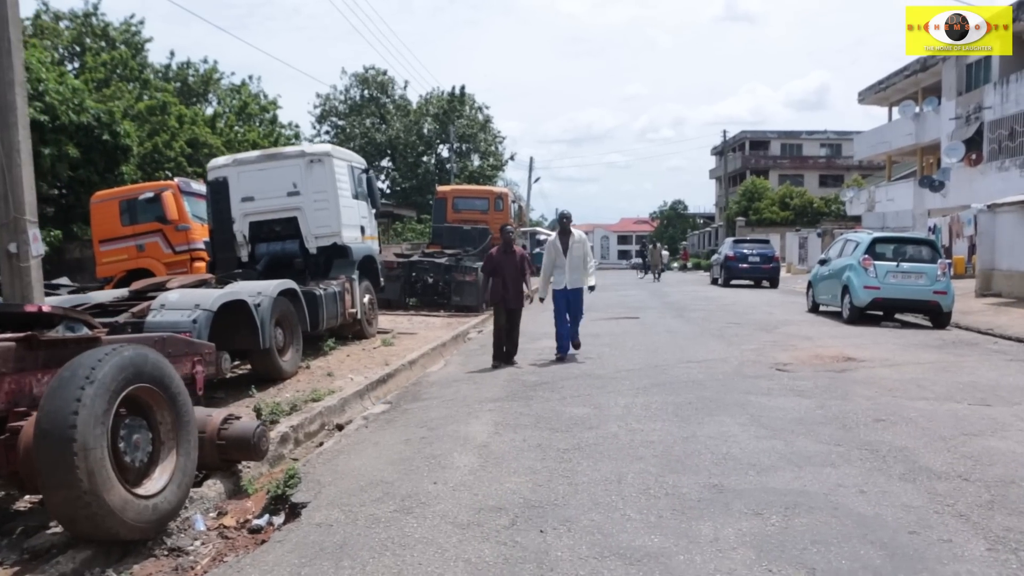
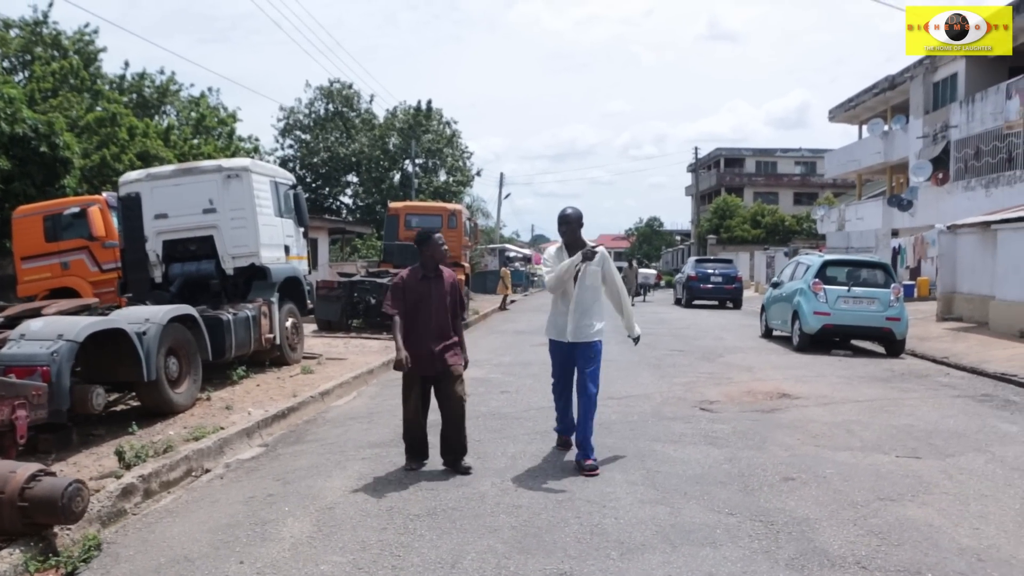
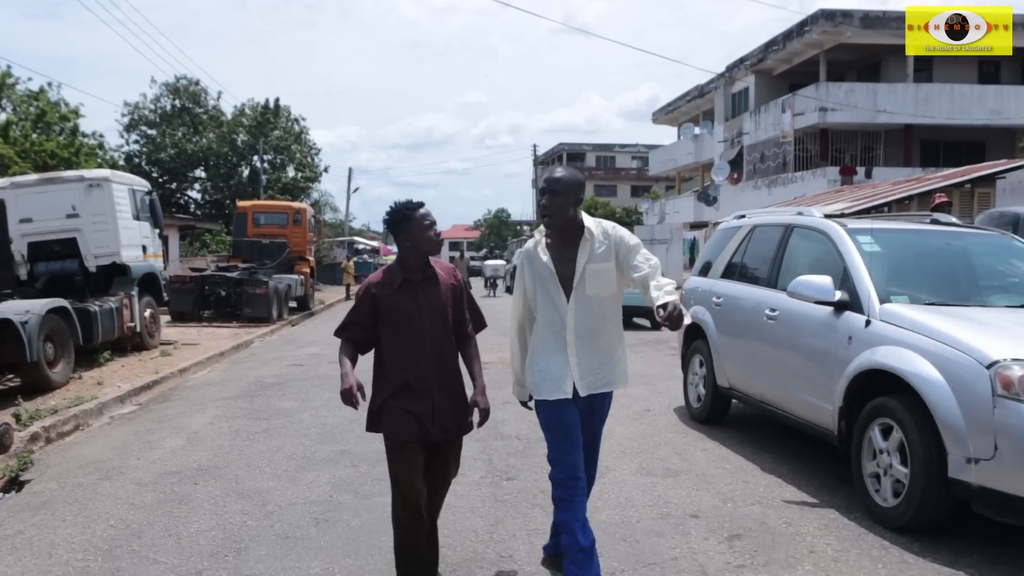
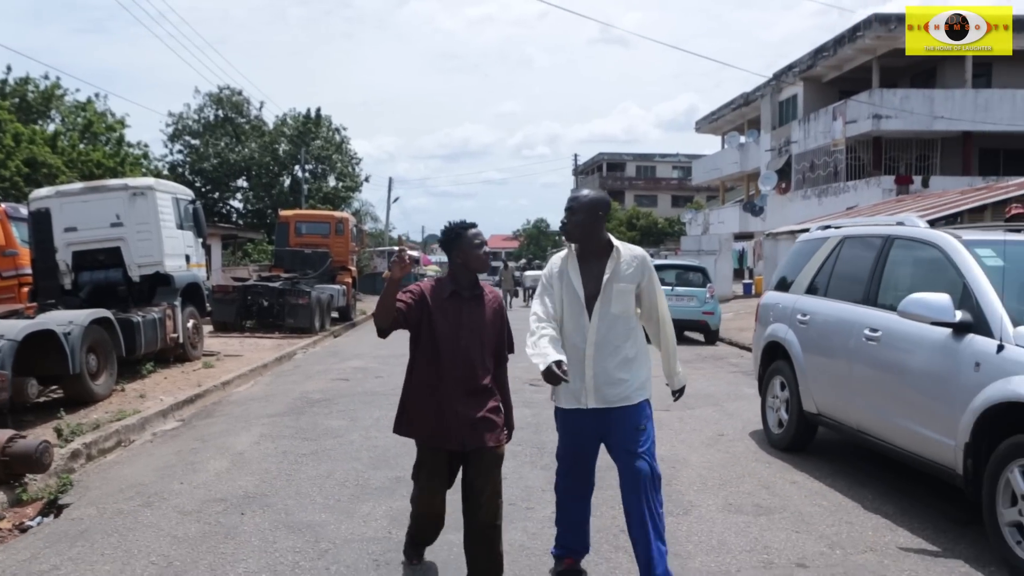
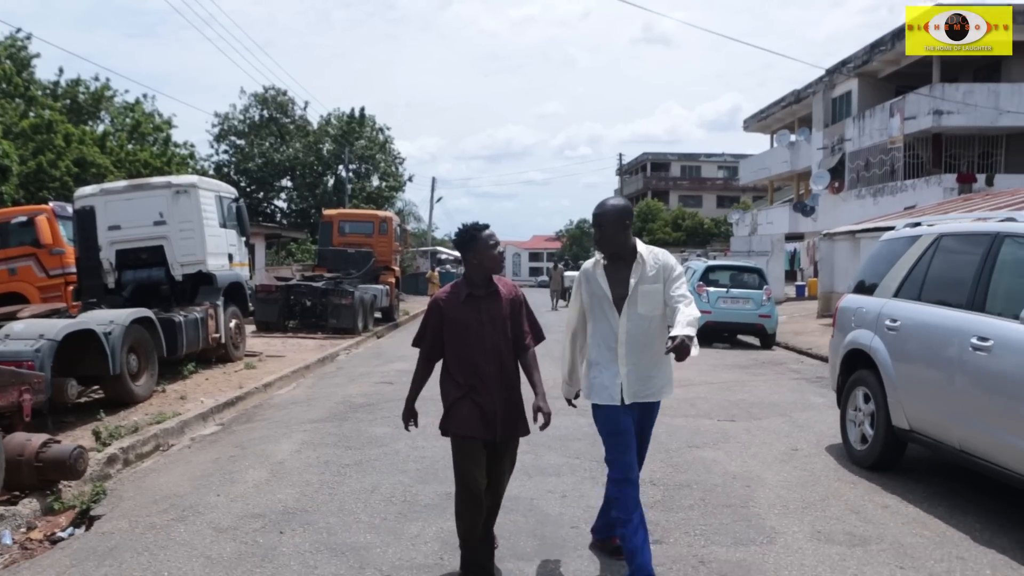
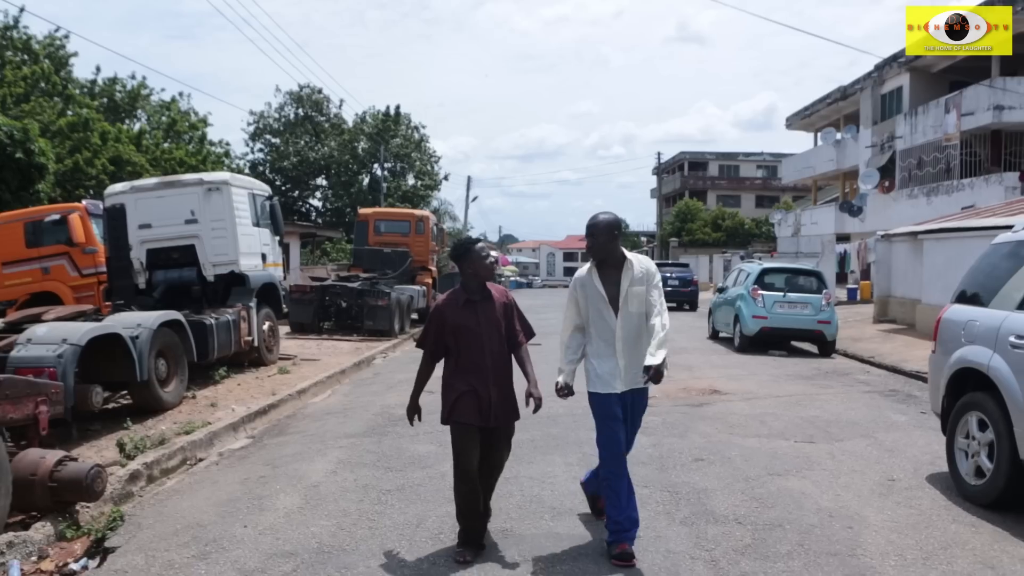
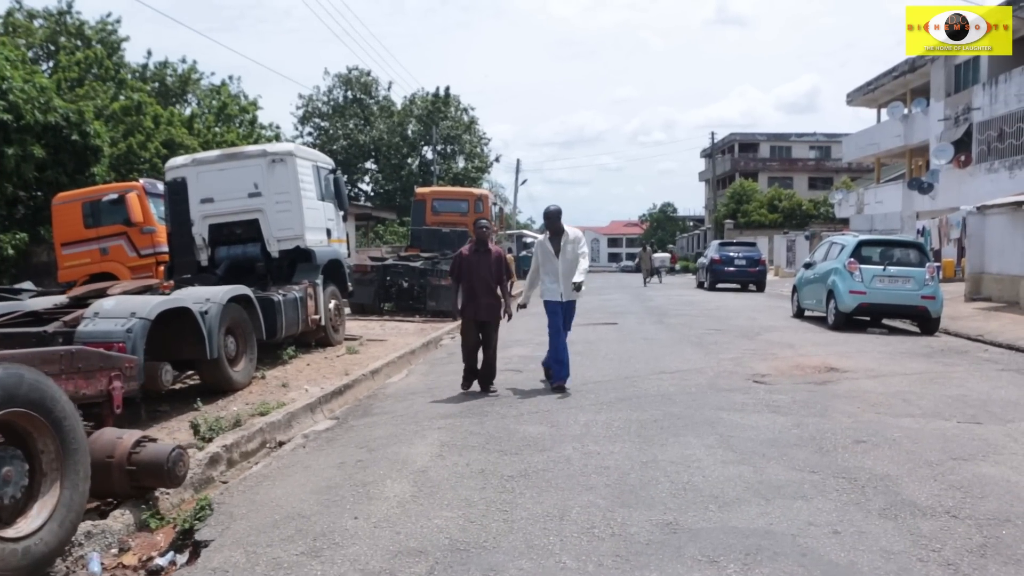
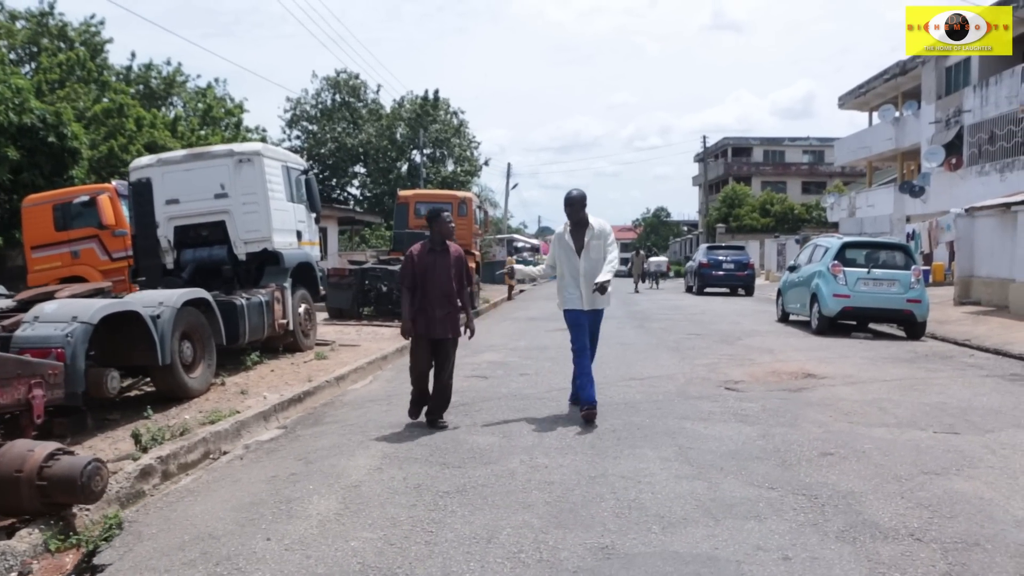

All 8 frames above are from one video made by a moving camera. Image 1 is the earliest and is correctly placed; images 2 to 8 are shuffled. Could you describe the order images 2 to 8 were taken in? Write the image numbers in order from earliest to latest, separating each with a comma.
7, 8, 2, 6, 5, 4, 3
